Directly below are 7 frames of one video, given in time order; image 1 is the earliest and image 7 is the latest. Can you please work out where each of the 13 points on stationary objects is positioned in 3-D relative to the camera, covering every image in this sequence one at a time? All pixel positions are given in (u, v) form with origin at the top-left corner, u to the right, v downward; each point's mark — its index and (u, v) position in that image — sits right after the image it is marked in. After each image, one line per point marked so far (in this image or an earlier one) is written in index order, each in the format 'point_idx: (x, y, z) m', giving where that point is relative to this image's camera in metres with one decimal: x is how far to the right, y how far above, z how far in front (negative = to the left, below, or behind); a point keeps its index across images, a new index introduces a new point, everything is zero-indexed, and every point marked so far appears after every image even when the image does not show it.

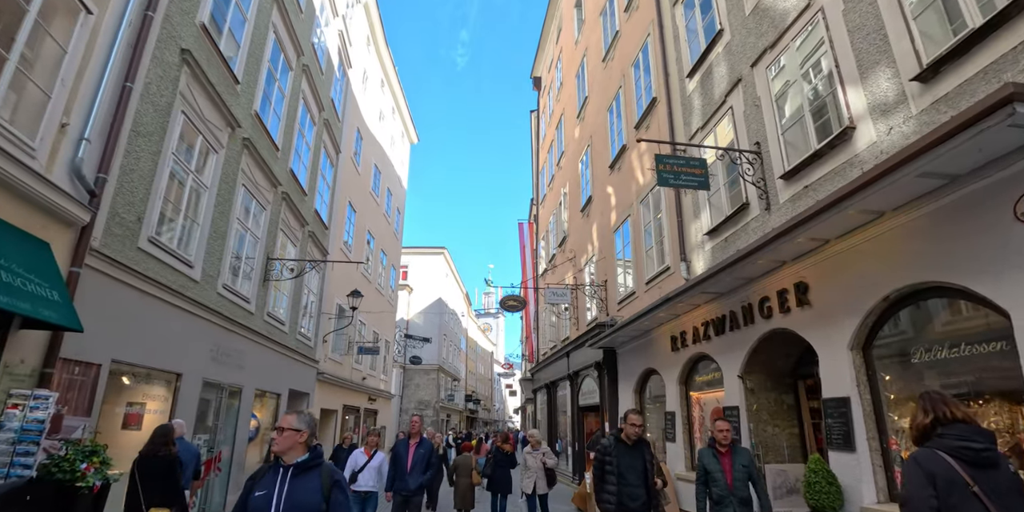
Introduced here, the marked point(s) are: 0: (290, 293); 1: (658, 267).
0: (-5.6, -0.9, +14.3) m
1: (+2.9, -0.2, +11.1) m
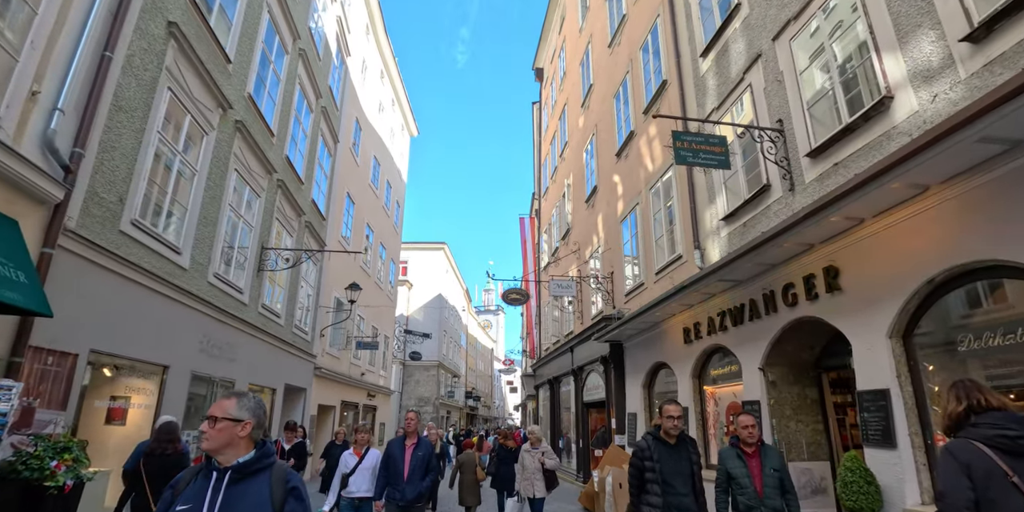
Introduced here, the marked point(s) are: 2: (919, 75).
0: (-5.6, -0.7, +13.9) m
1: (+3.0, 0.0, +10.6) m
2: (+3.8, +1.7, +5.3) m
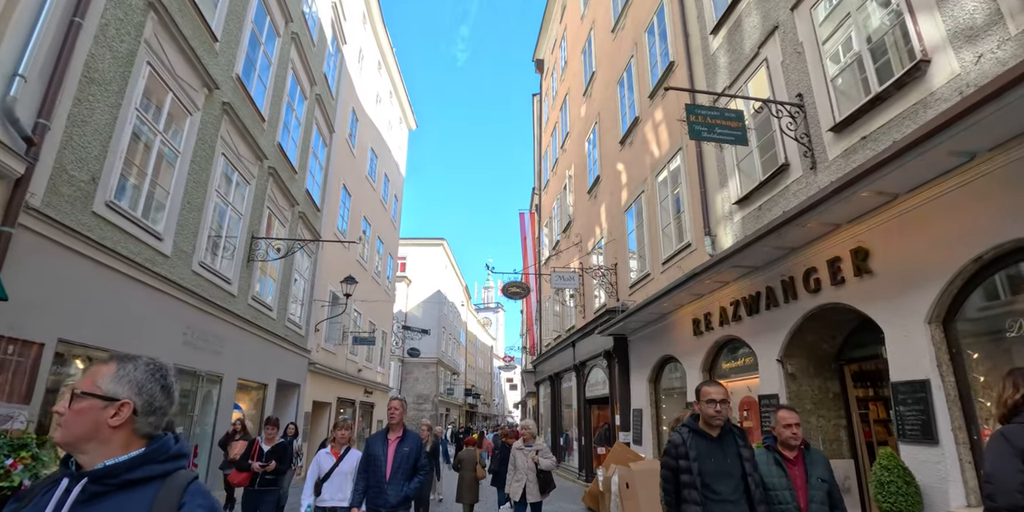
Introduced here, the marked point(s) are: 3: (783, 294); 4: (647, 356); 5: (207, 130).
0: (-5.6, -0.5, +13.4) m
1: (+3.0, +0.2, +10.1) m
2: (+3.8, +1.9, +4.8) m
3: (+3.2, -0.5, +6.7) m
4: (+2.7, -2.0, +11.1) m
5: (-5.2, +2.1, +9.5) m
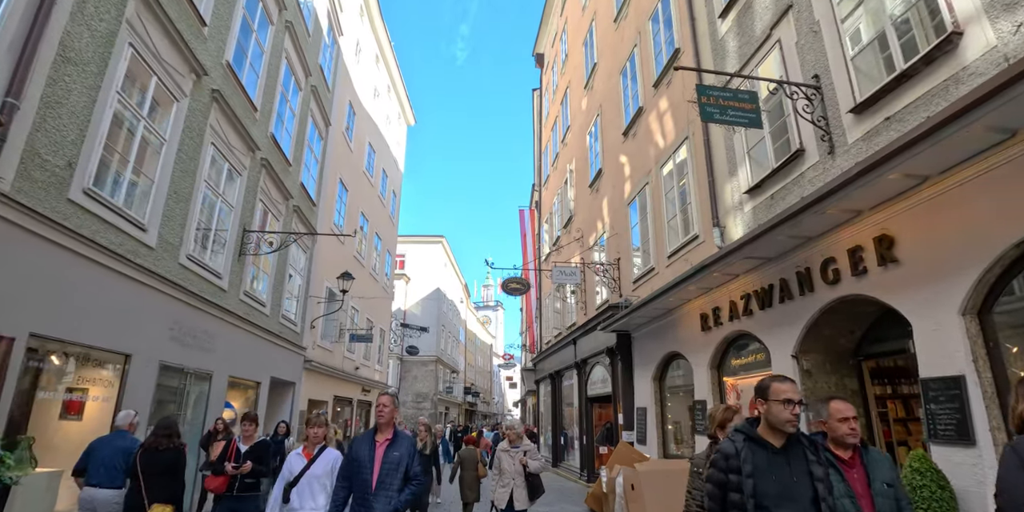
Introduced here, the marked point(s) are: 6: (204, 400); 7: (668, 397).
0: (-5.6, -0.4, +13.0) m
1: (+3.0, +0.3, +9.8) m
2: (+3.8, +2.0, +4.5) m
3: (+3.2, -0.3, +6.4) m
4: (+2.7, -1.8, +10.8) m
5: (-5.1, +2.2, +9.2) m
6: (-5.3, -2.5, +9.8) m
7: (+2.8, -2.6, +10.3) m
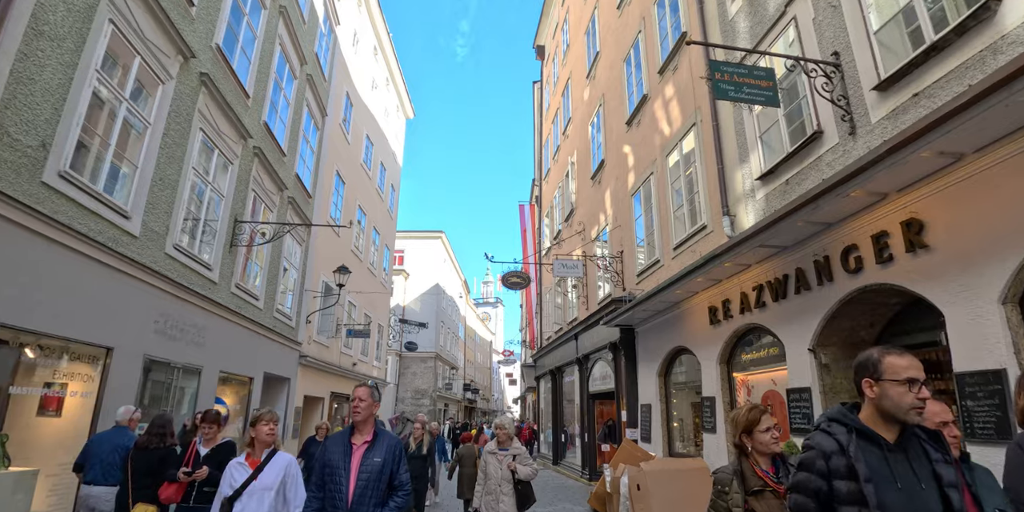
0: (-5.5, -0.2, +12.7) m
1: (+3.0, +0.5, +9.4) m
2: (+3.8, +2.1, +4.1) m
3: (+3.2, -0.2, +6.0) m
4: (+2.7, -1.7, +10.4) m
5: (-5.1, +2.4, +8.8) m
6: (-5.3, -2.3, +9.5) m
7: (+2.8, -2.4, +10.0) m
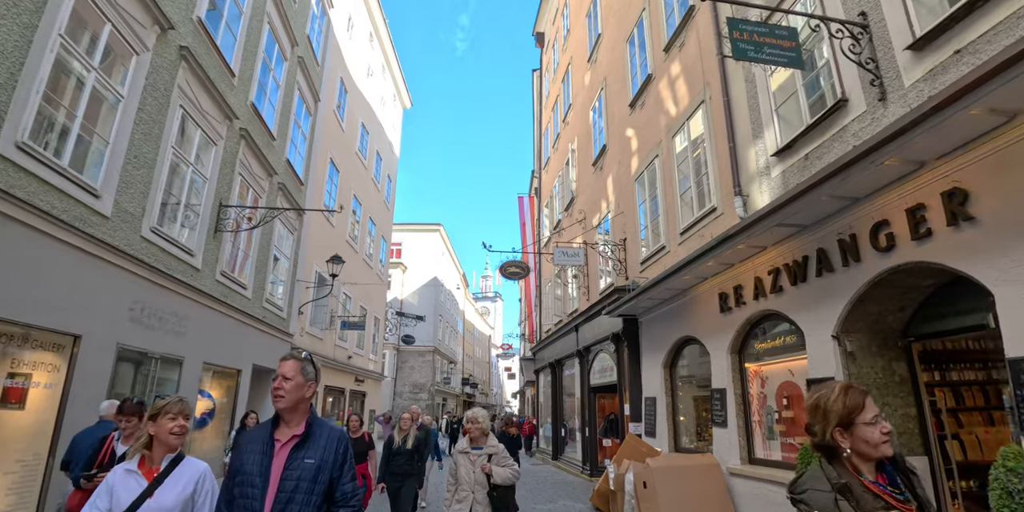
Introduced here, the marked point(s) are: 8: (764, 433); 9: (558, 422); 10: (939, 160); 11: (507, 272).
0: (-5.6, +0.1, +12.2) m
1: (+2.9, +0.7, +8.9) m
2: (+3.8, +2.3, +3.6) m
3: (+3.2, 0.0, +5.5) m
4: (+2.6, -1.4, +10.0) m
5: (-5.2, +2.6, +8.3) m
6: (-5.4, -2.1, +9.0) m
7: (+2.8, -2.2, +9.5) m
8: (+3.1, -2.2, +7.0) m
9: (+1.5, -5.3, +18.0) m
10: (+3.4, +0.8, +4.5) m
11: (-0.1, -0.4, +15.6) m
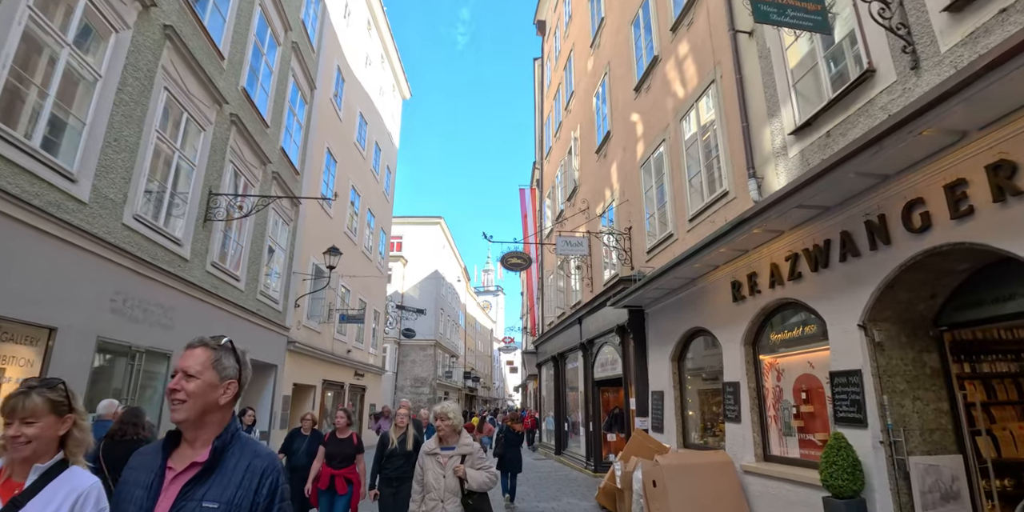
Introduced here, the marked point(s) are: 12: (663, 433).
0: (-5.6, +0.3, +11.8) m
1: (+3.0, +0.9, +8.5) m
2: (+3.8, +2.4, +3.1) m
3: (+3.2, +0.2, +5.1) m
4: (+2.7, -1.2, +9.6) m
5: (-5.2, +2.8, +7.9) m
6: (-5.3, -1.9, +8.6) m
7: (+2.8, -2.0, +9.1) m
8: (+3.2, -2.0, +6.6) m
9: (+1.5, -5.0, +17.7) m
10: (+3.4, +0.9, +4.1) m
11: (-0.1, -0.2, +15.3) m
12: (+2.5, -3.0, +9.4) m
